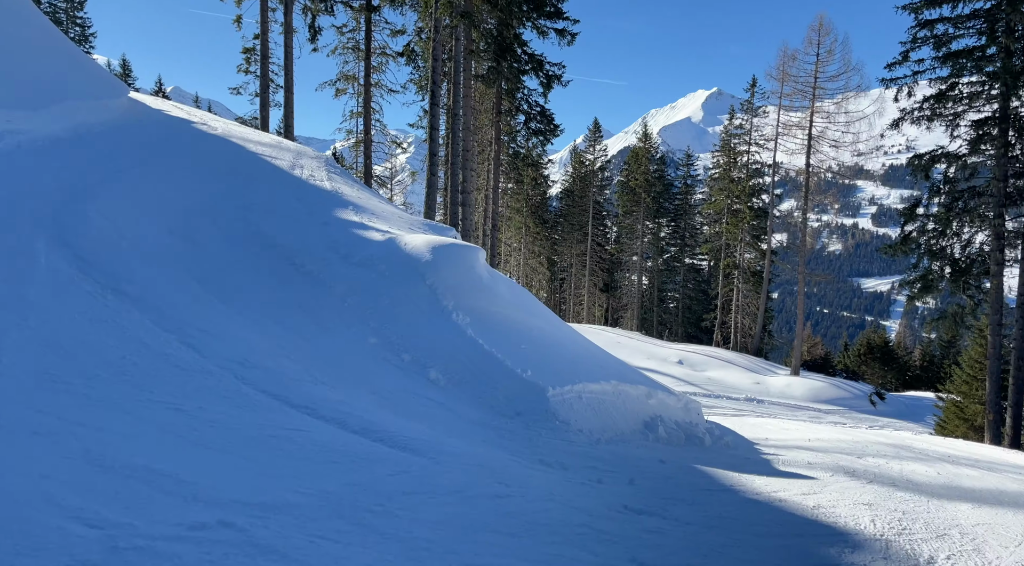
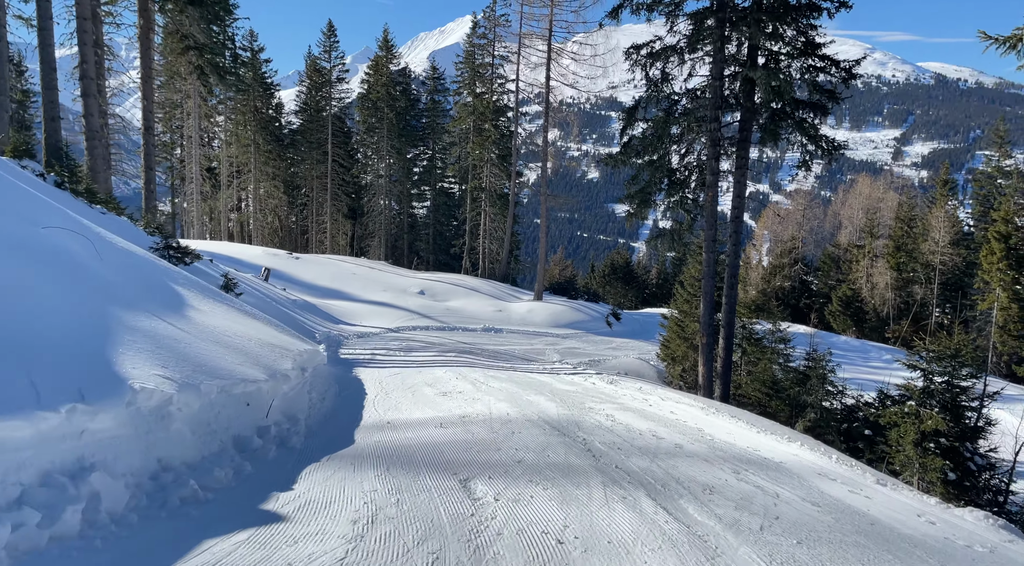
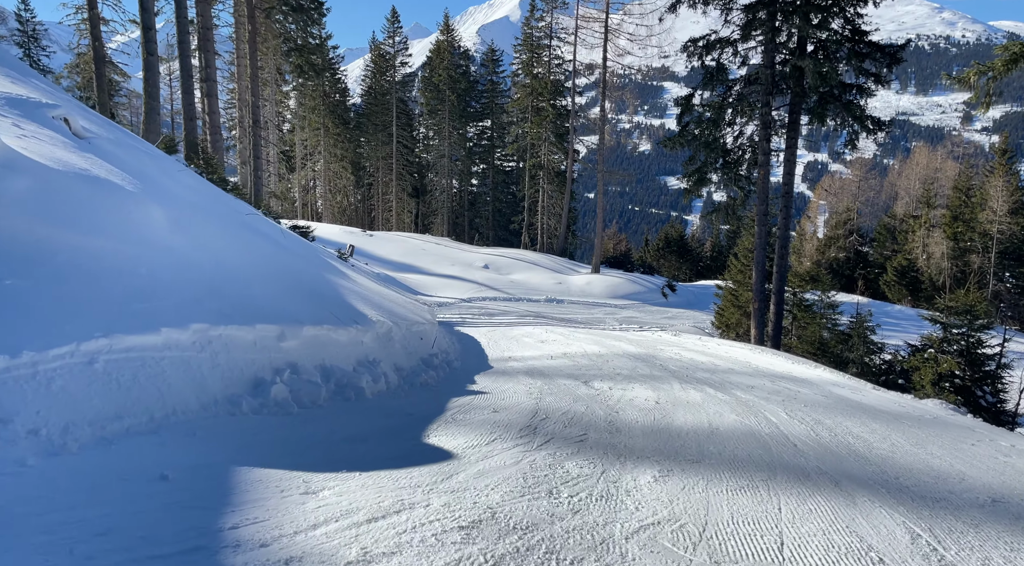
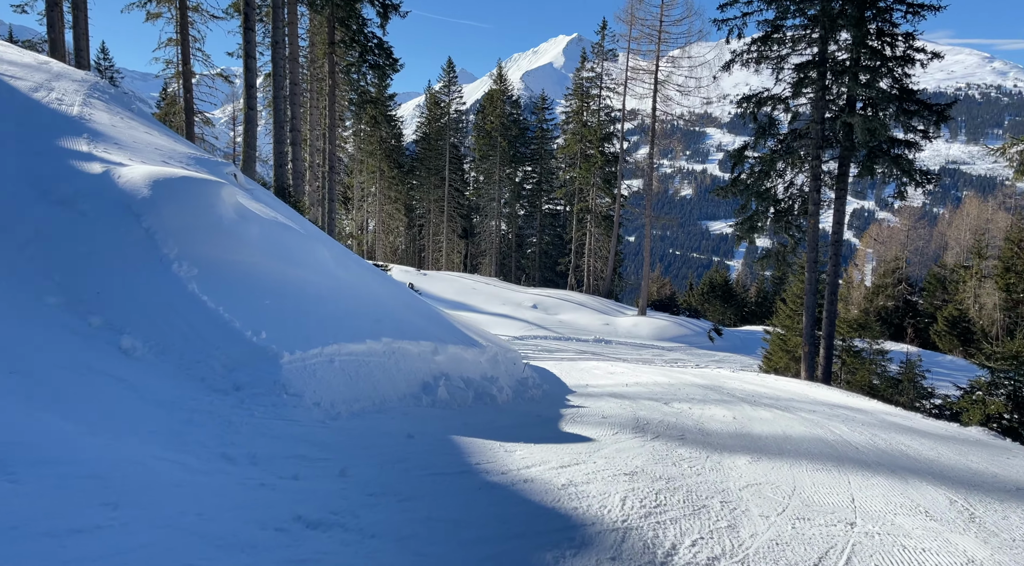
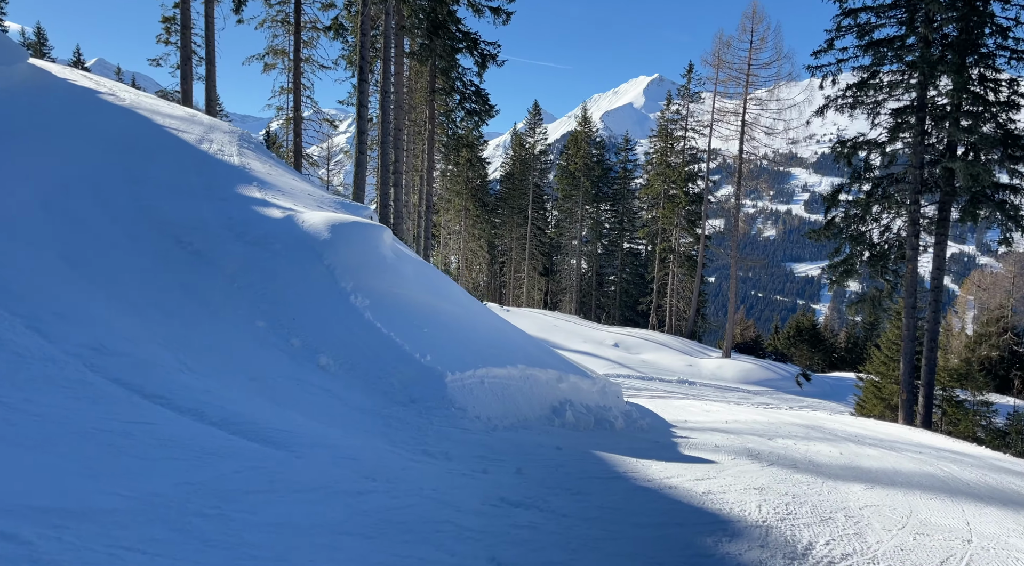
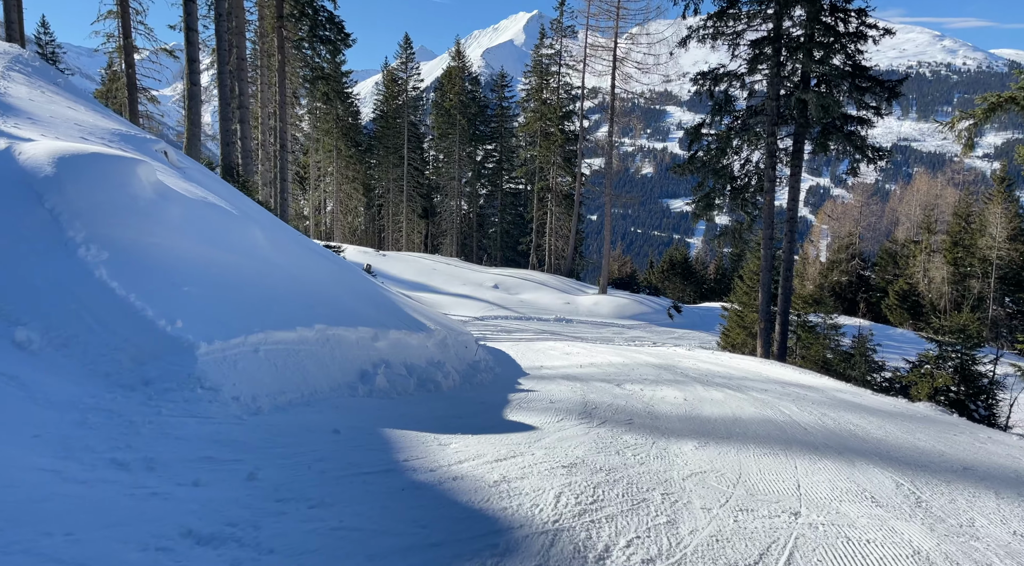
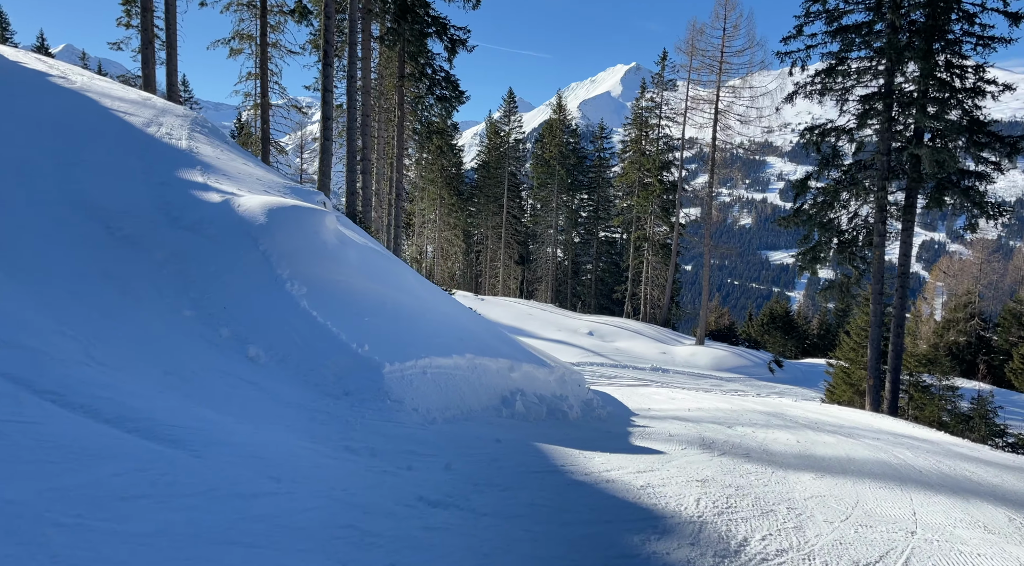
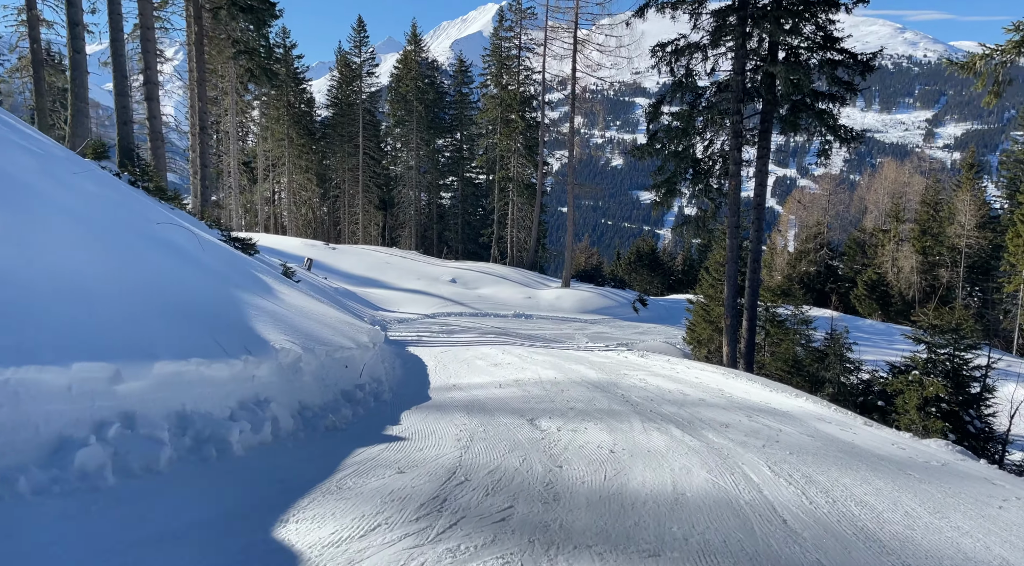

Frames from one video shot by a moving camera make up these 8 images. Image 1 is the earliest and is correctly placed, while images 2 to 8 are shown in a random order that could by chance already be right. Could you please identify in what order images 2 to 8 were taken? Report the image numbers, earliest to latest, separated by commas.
5, 7, 4, 6, 3, 8, 2
